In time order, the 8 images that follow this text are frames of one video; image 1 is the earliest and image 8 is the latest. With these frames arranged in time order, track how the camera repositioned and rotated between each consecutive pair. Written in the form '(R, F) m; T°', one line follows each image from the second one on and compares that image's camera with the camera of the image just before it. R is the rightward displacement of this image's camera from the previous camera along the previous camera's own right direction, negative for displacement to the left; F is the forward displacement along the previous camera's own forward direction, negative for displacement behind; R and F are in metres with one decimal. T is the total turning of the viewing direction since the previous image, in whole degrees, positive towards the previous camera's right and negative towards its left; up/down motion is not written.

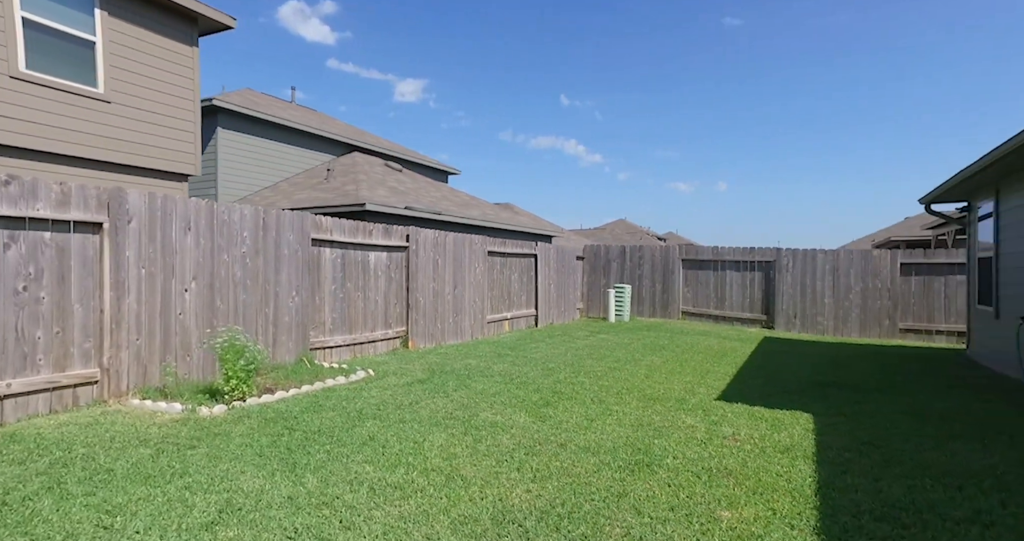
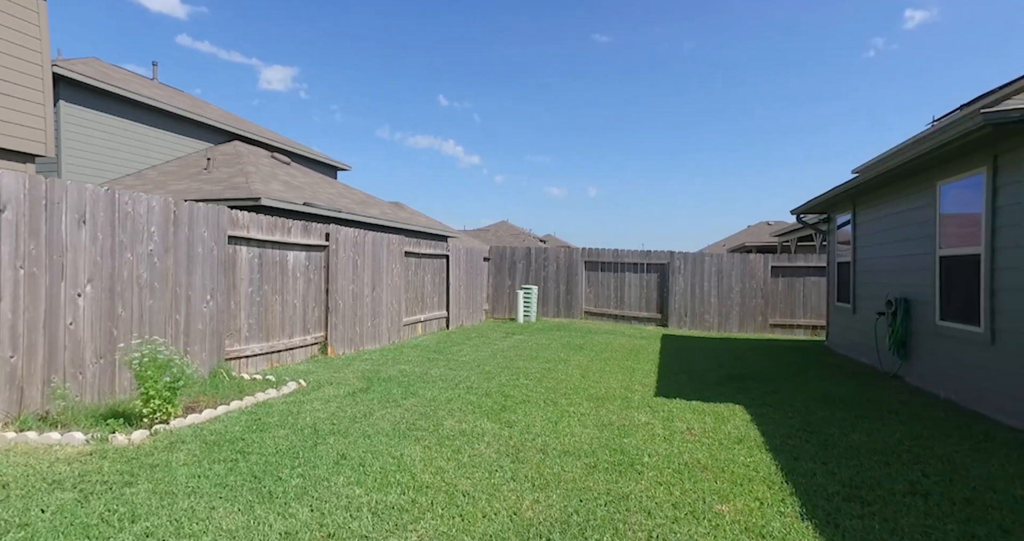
(-0.7, +0.2) m; +13°
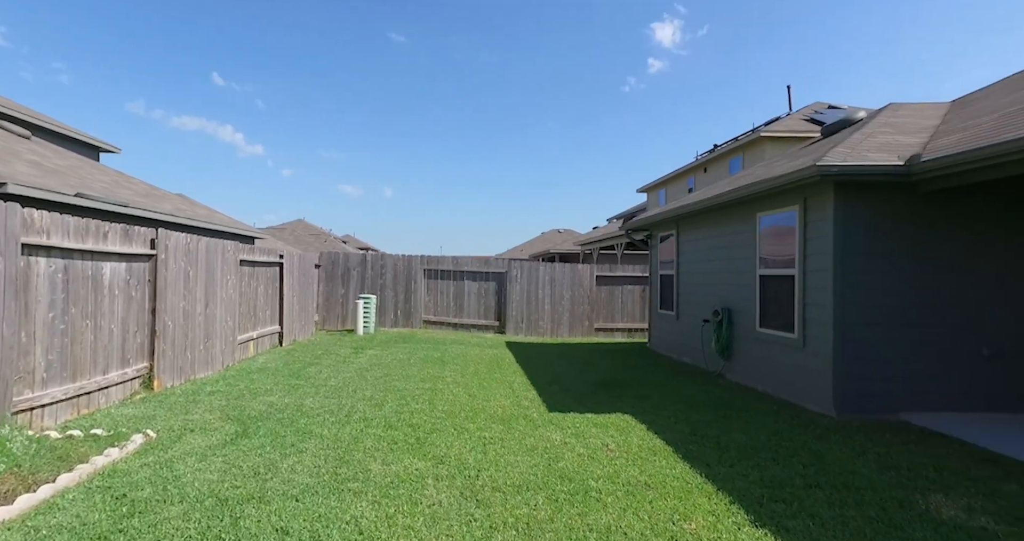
(-1.0, +0.4) m; +21°
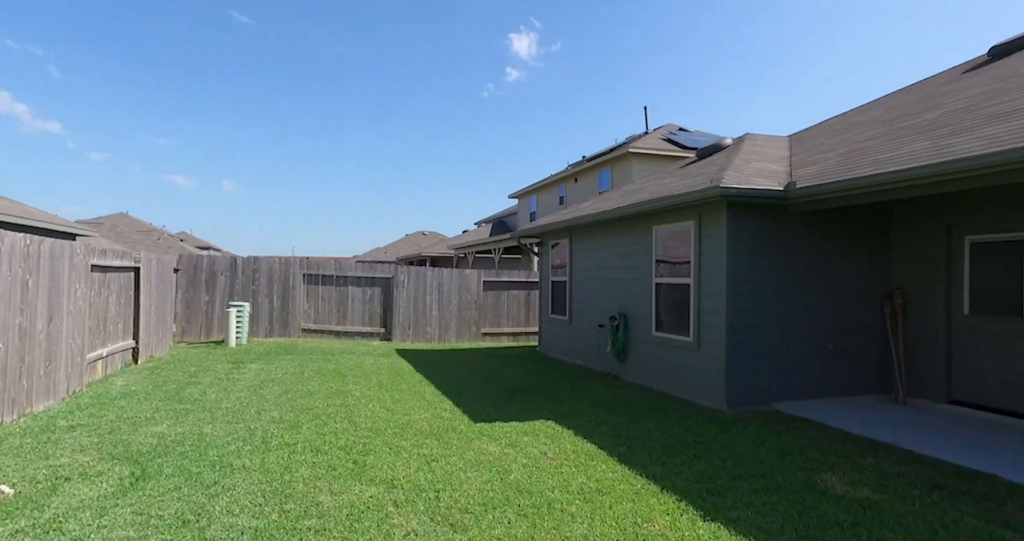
(-0.7, +0.2) m; +15°
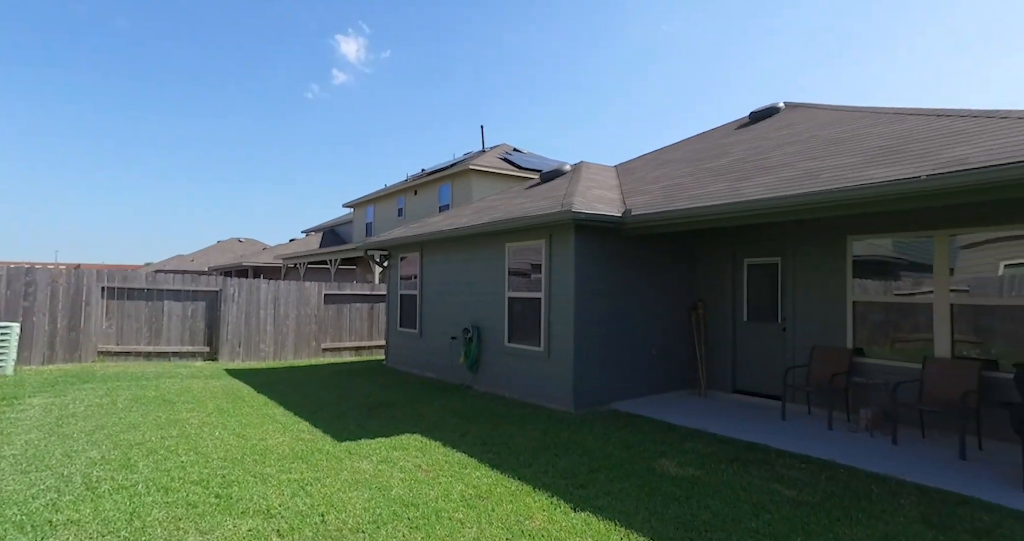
(-0.4, -0.1) m; +18°
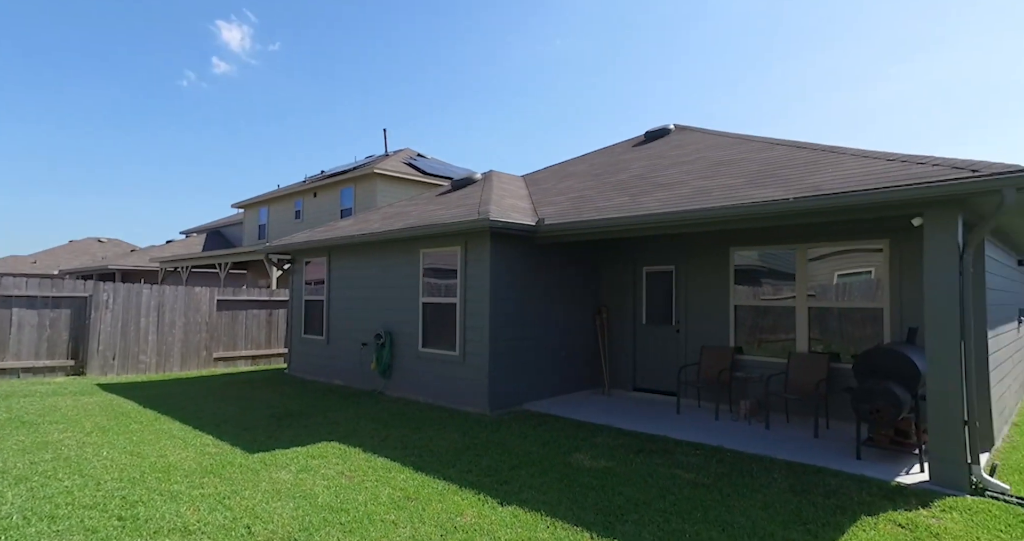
(-0.2, -0.2) m; +11°
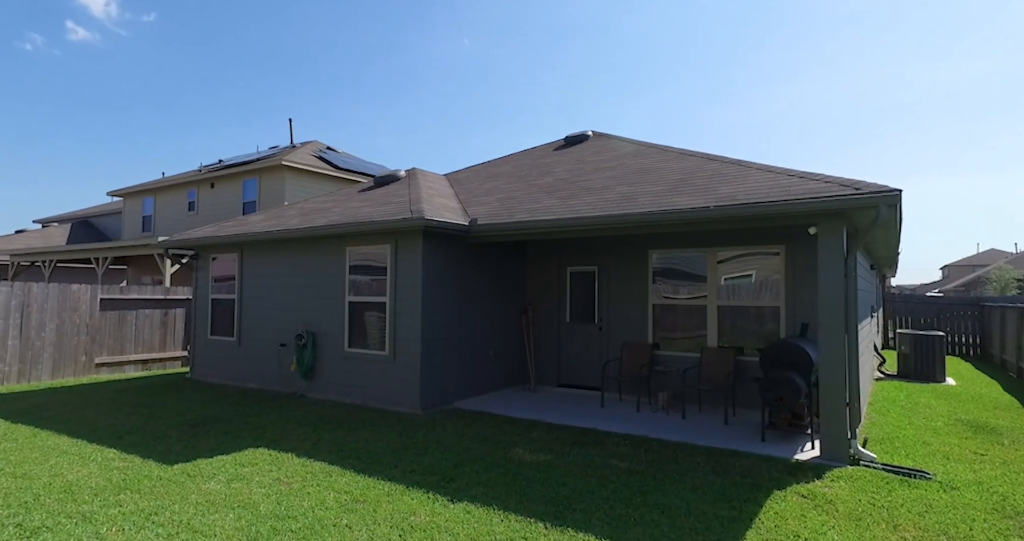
(-0.4, -0.1) m; +10°
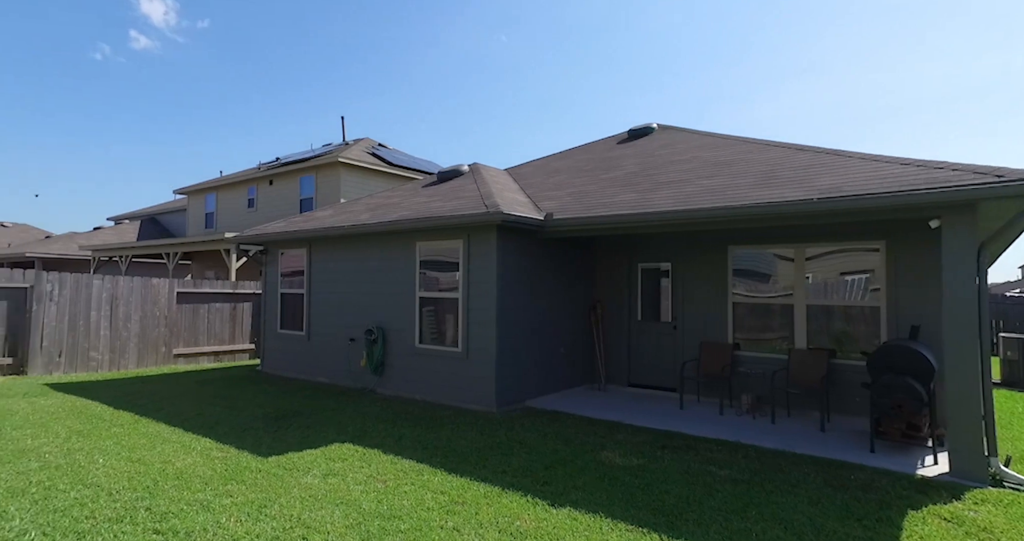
(-0.5, +0.2) m; -4°
